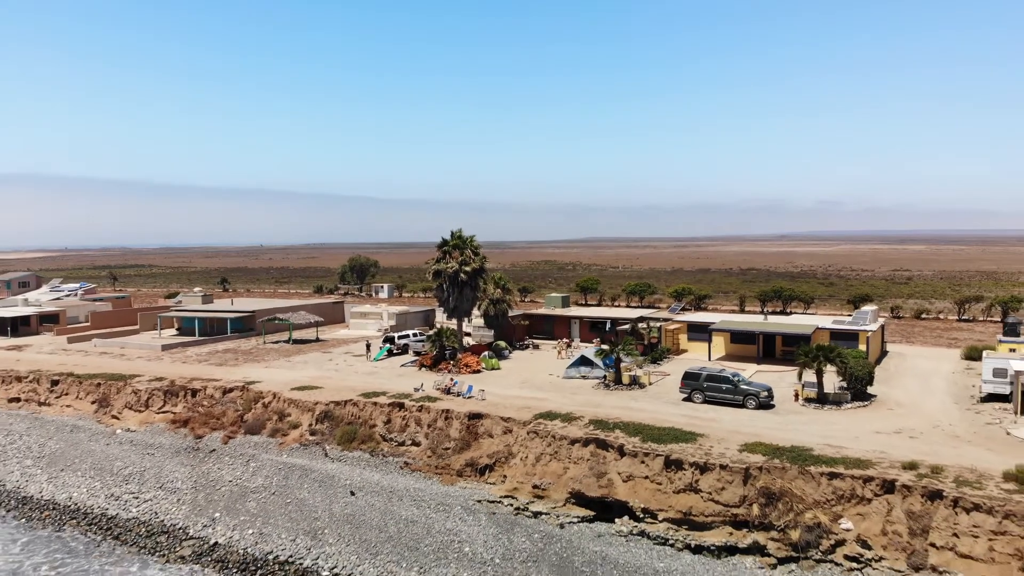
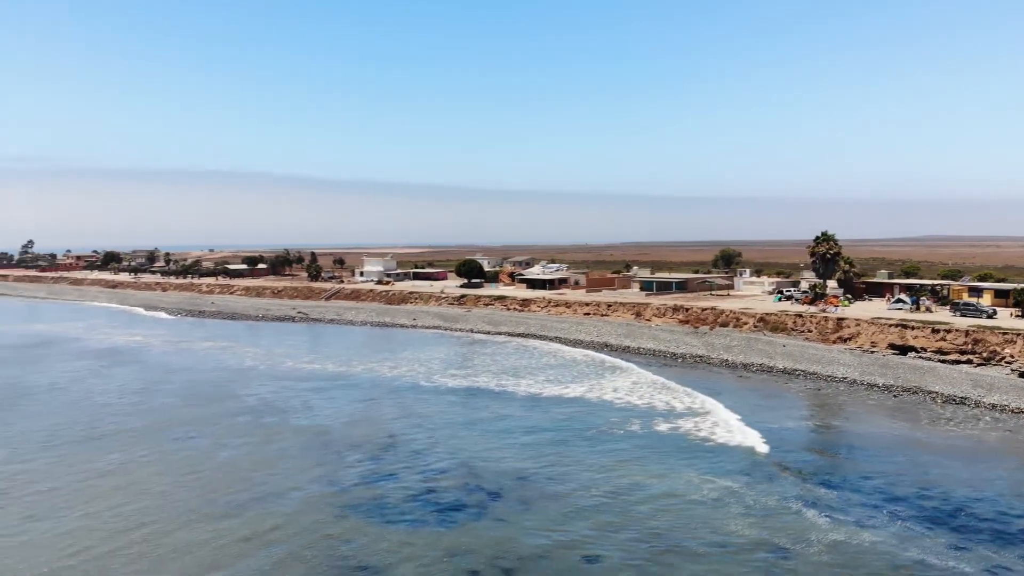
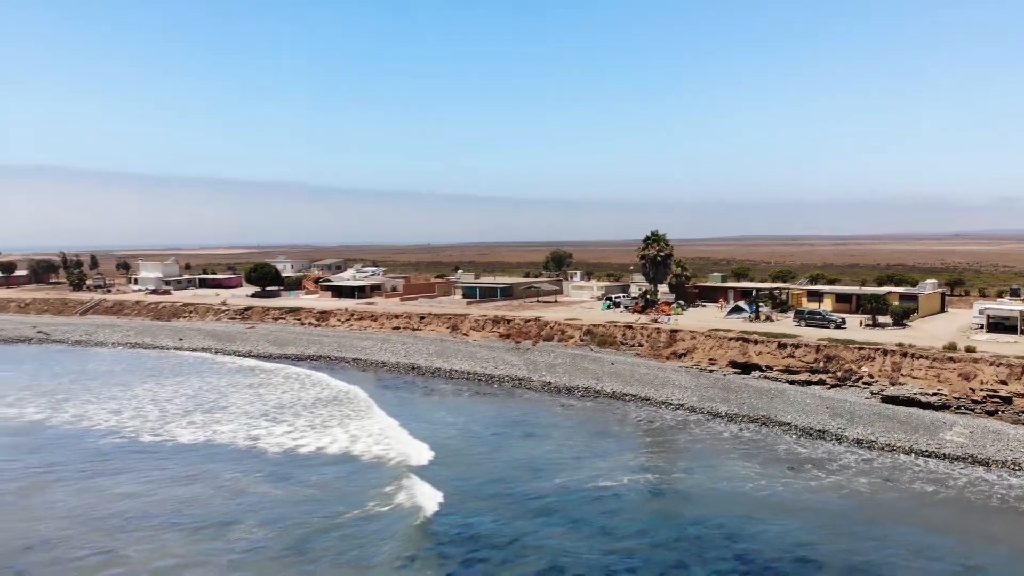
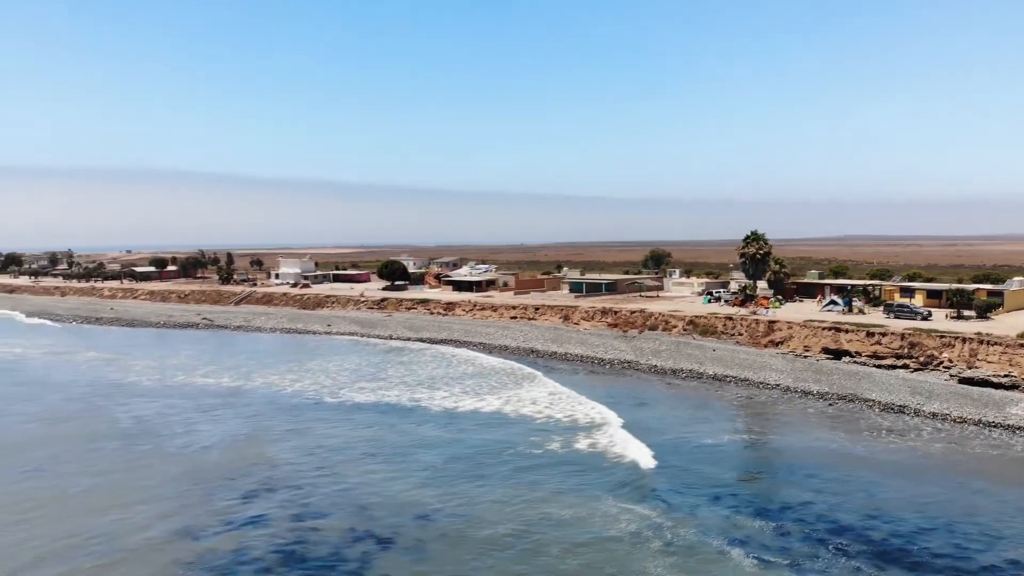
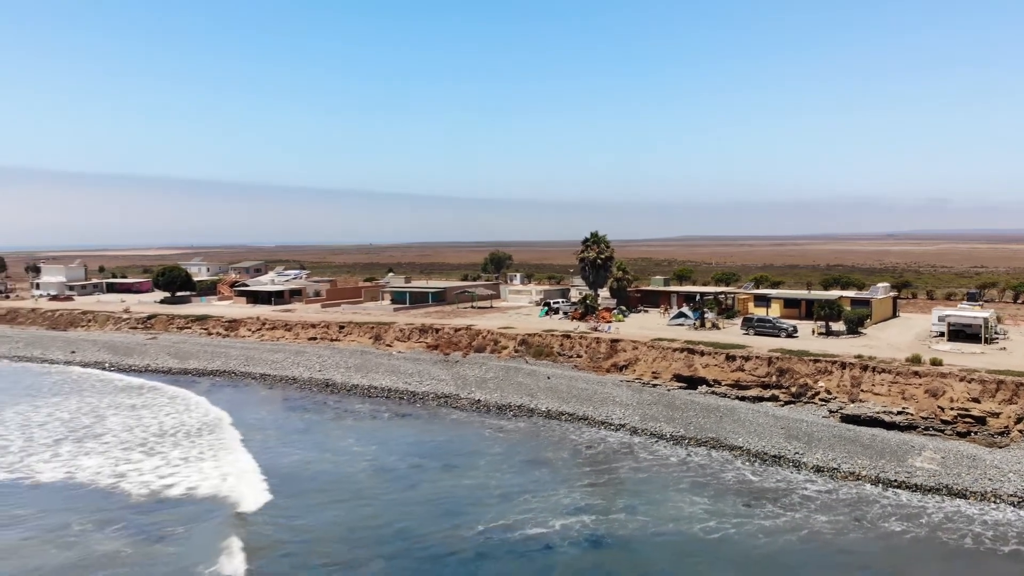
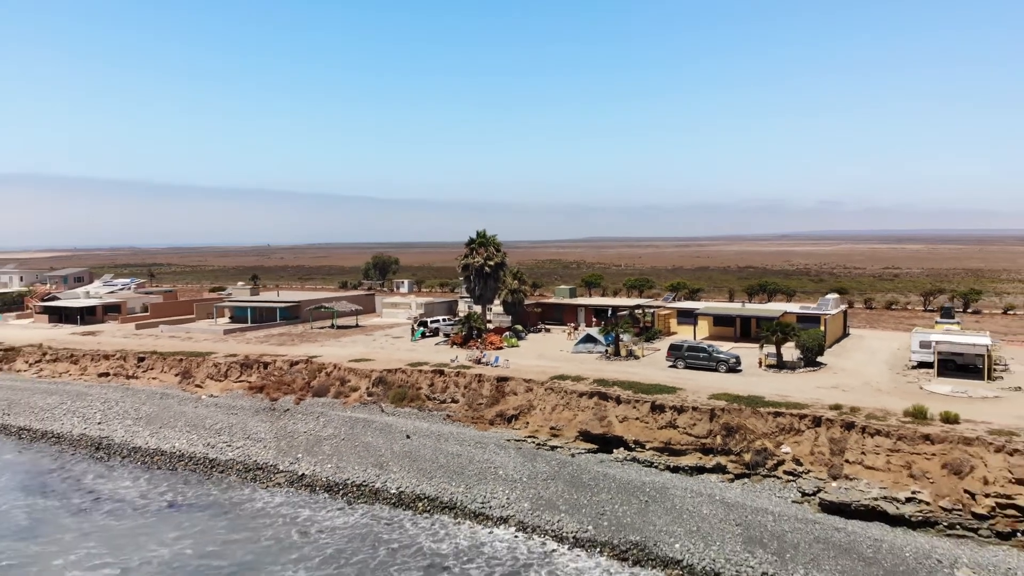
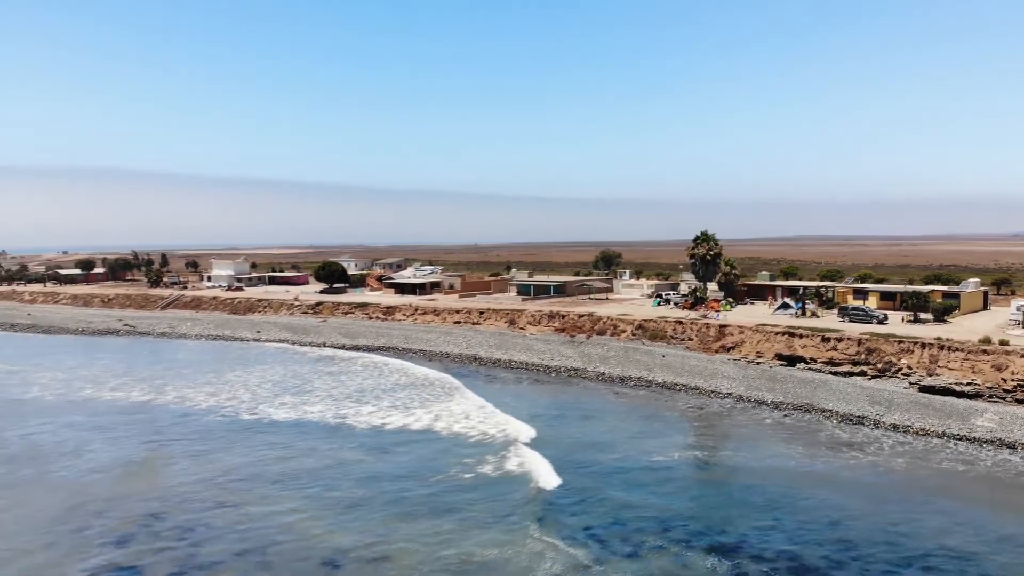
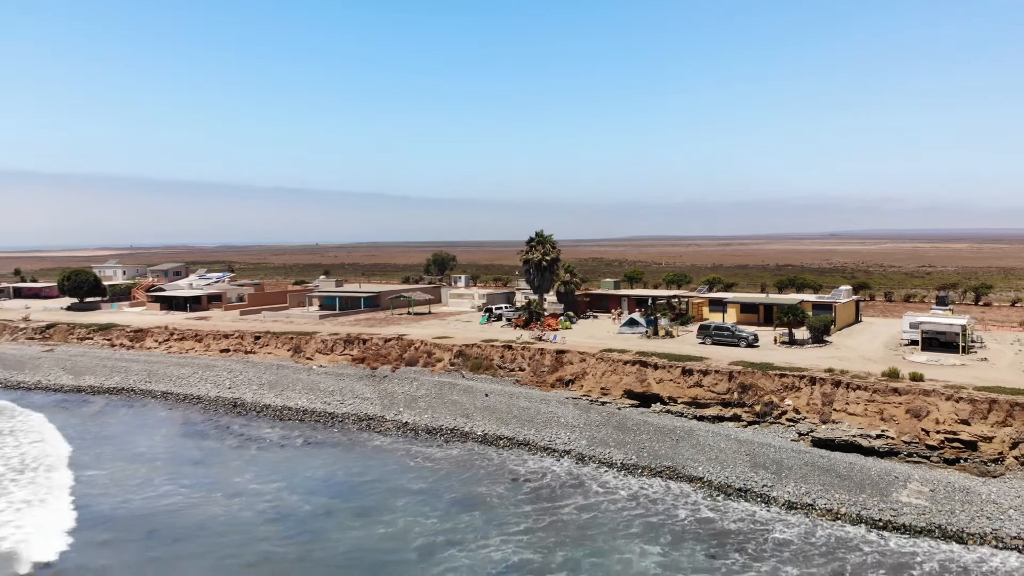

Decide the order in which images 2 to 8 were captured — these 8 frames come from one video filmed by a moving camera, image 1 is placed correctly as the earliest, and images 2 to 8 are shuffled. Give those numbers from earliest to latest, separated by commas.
6, 8, 5, 3, 7, 4, 2
